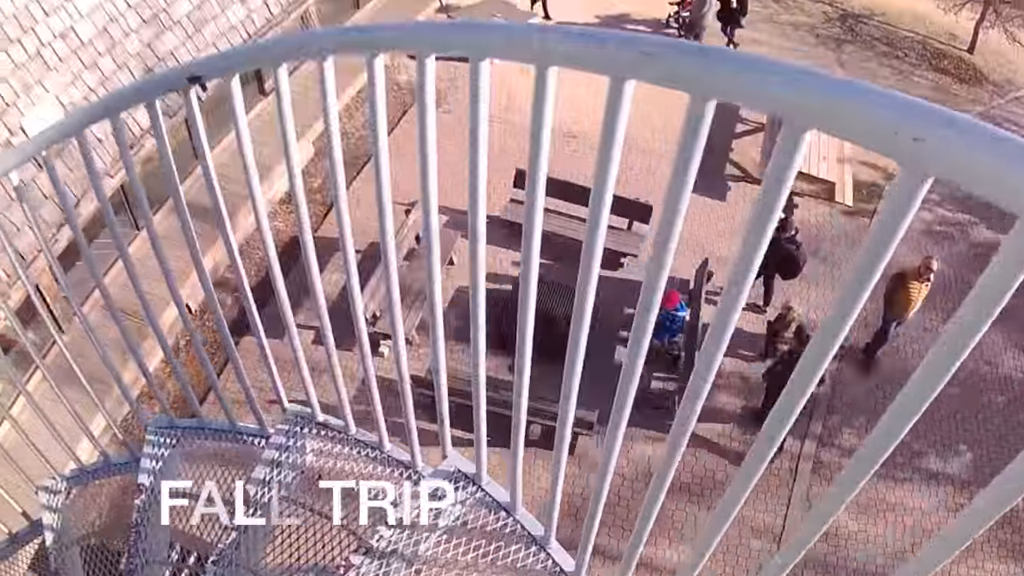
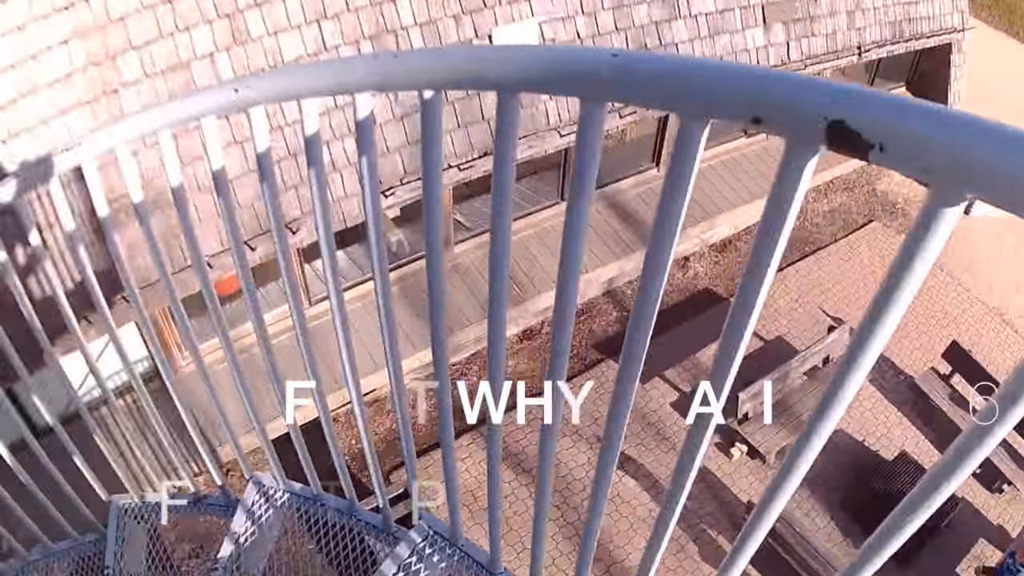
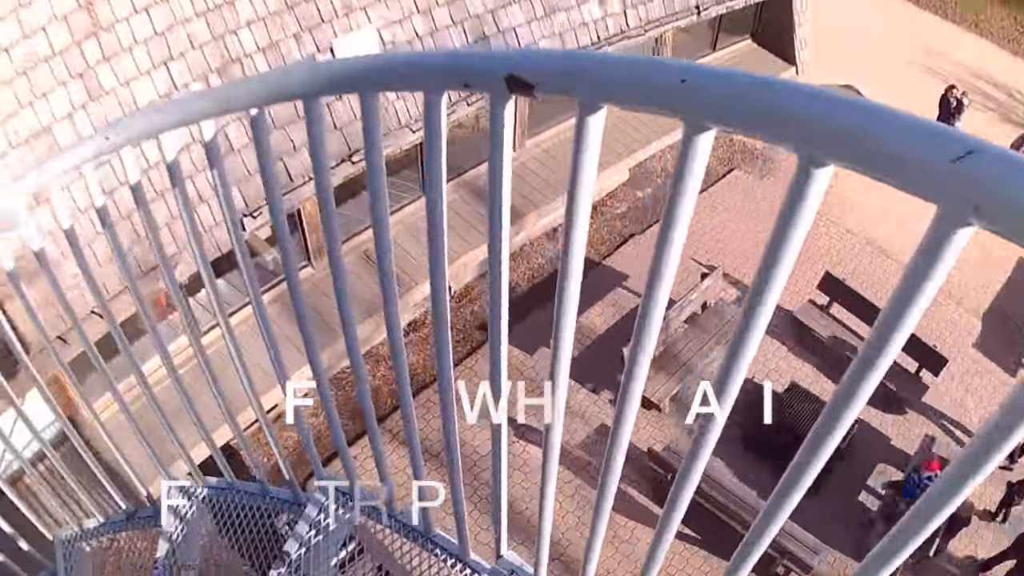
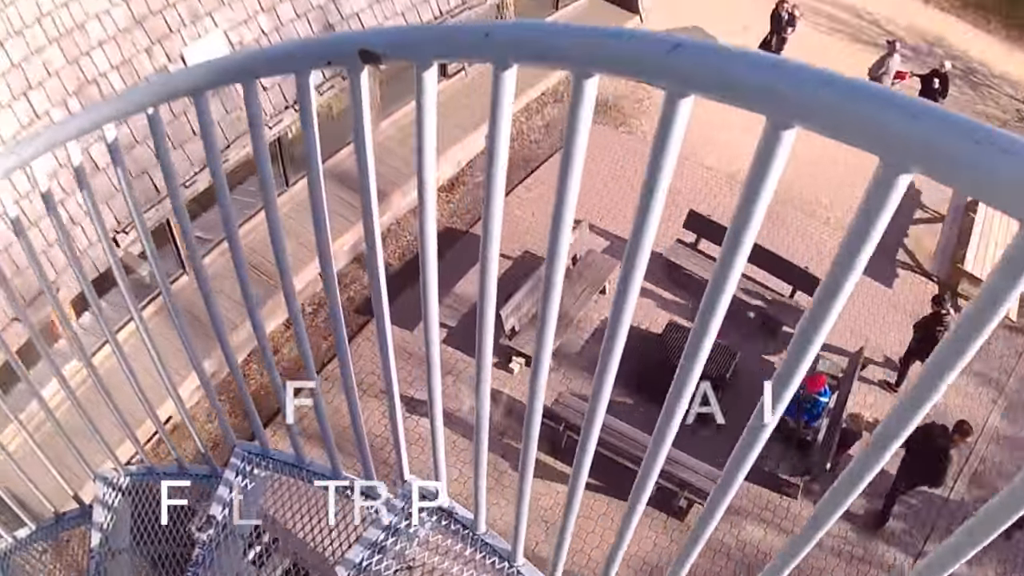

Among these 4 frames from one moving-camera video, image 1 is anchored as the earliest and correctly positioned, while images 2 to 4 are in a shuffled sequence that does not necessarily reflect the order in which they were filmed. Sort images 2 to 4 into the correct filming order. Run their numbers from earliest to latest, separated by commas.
4, 3, 2
